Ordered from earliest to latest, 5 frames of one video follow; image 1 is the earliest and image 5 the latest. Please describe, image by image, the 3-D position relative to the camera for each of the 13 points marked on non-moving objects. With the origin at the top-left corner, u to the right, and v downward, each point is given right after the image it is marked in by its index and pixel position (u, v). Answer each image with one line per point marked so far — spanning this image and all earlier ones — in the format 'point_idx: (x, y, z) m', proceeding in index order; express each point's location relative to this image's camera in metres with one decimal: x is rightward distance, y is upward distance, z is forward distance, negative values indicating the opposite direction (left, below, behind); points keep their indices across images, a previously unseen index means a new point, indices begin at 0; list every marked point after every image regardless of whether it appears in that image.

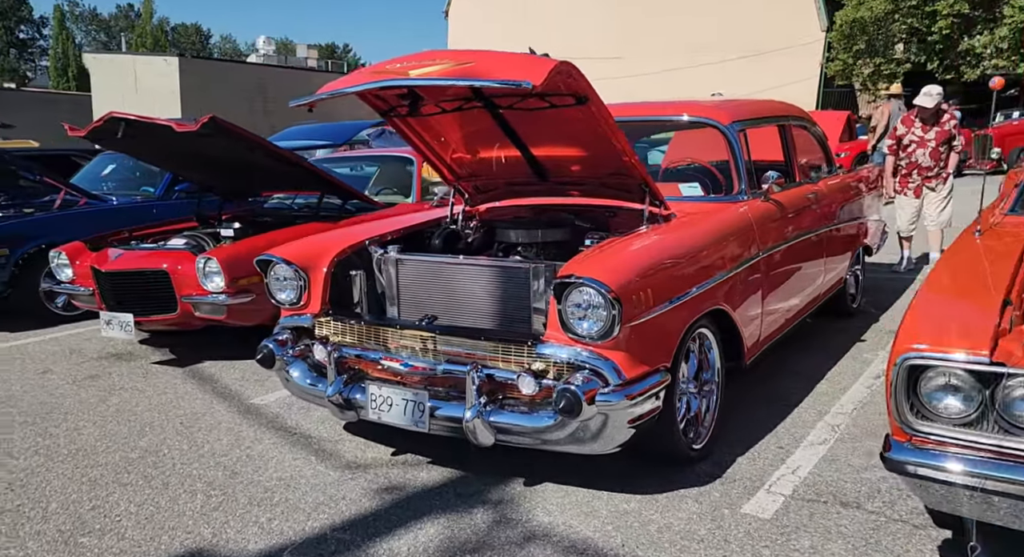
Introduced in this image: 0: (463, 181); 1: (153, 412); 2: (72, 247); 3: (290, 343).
0: (-0.3, +0.5, +3.9) m
1: (-1.9, -0.7, +4.0) m
2: (-3.1, +0.2, +5.4) m
3: (-1.0, -0.3, +3.3) m
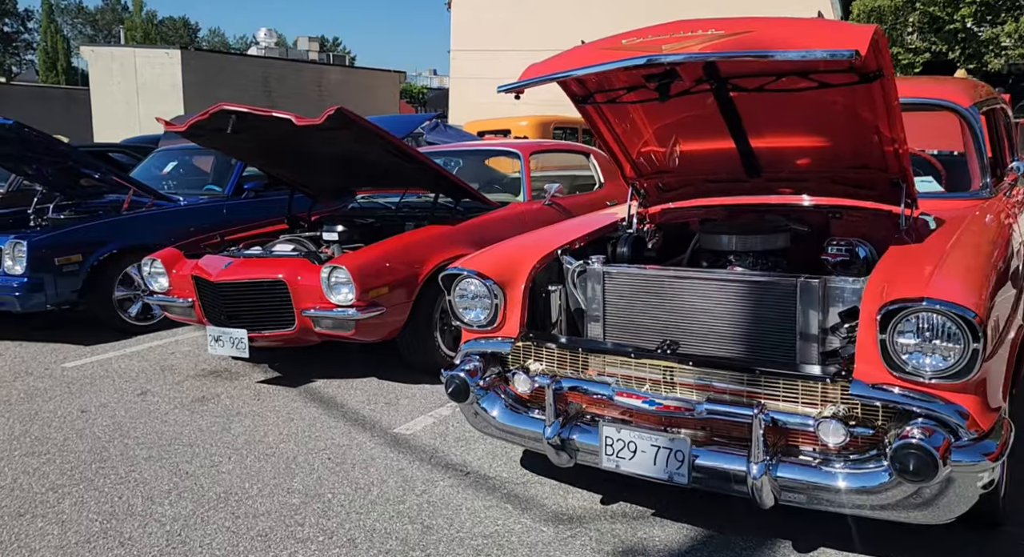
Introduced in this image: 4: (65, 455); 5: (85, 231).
0: (+0.6, +0.4, +3.4) m
1: (-1.1, -0.8, +3.6) m
2: (-2.2, +0.2, +5.0) m
3: (-0.1, -0.3, +2.8) m
4: (-2.1, -0.8, +3.5) m
5: (-3.4, +0.4, +6.1) m
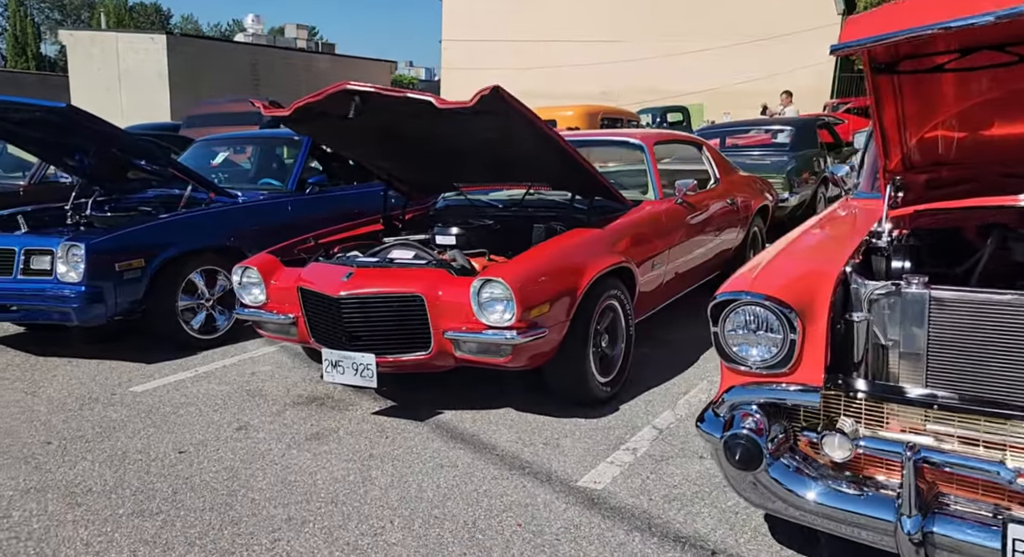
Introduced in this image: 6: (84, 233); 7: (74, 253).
0: (+1.4, +0.4, +2.7) m
1: (-0.2, -0.9, +2.9) m
2: (-1.4, +0.1, +4.3) m
3: (+0.7, -0.4, +2.1) m
4: (-1.2, -0.9, +2.8) m
5: (-2.6, +0.3, +5.4) m
6: (-2.9, +0.3, +5.2) m
7: (-2.9, +0.2, +5.1) m
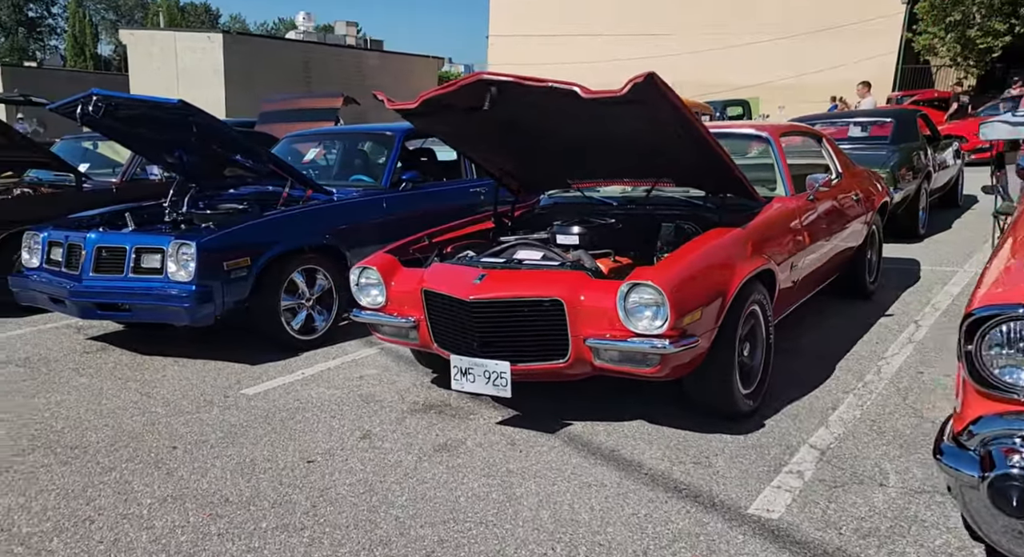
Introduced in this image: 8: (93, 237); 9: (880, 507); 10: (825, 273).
0: (+2.0, +0.3, +2.4) m
1: (+0.4, -0.9, +2.7) m
2: (-0.7, +0.1, +4.1) m
3: (+1.3, -0.5, +1.8) m
4: (-0.6, -0.9, +2.7) m
5: (-1.8, +0.3, +5.3) m
6: (-2.2, +0.3, +5.2) m
7: (-2.1, +0.2, +5.0) m
8: (-2.9, +0.3, +5.3) m
9: (+1.3, -0.8, +2.7) m
10: (+2.1, 0.0, +5.1) m
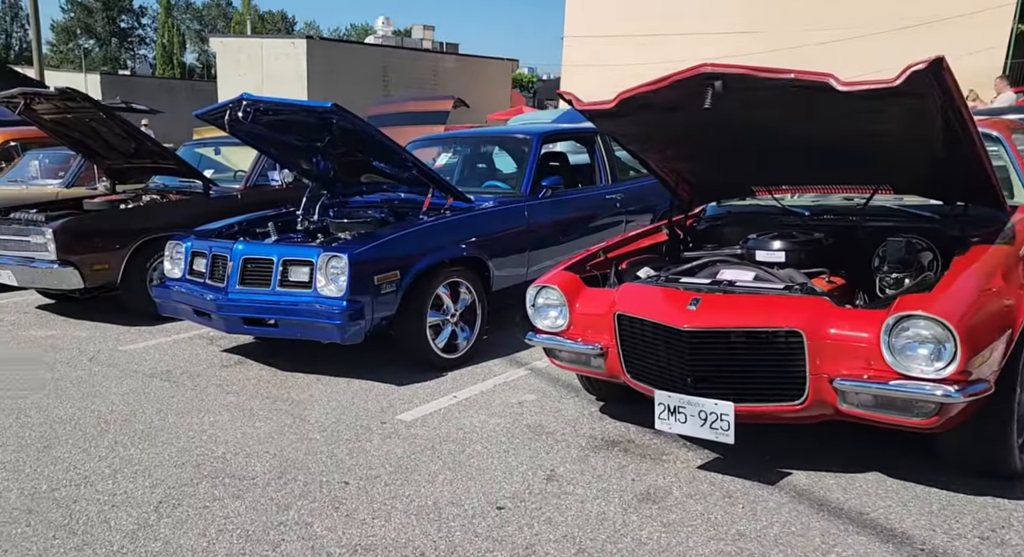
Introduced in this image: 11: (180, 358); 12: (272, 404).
0: (+2.8, +0.2, +1.7) m
1: (+1.2, -1.0, +2.1) m
2: (+0.2, 0.0, +3.7) m
3: (+1.9, -0.6, +1.2) m
4: (+0.1, -1.0, +2.2) m
5: (-0.7, +0.2, +5.0) m
6: (-1.1, +0.2, +4.9) m
7: (-1.1, +0.1, +4.7) m
8: (-1.8, +0.2, +5.1) m
9: (+2.1, -0.9, +2.0) m
10: (+3.1, -0.1, +4.3) m
11: (-2.6, -0.6, +5.9) m
12: (-1.5, -0.8, +4.6) m
